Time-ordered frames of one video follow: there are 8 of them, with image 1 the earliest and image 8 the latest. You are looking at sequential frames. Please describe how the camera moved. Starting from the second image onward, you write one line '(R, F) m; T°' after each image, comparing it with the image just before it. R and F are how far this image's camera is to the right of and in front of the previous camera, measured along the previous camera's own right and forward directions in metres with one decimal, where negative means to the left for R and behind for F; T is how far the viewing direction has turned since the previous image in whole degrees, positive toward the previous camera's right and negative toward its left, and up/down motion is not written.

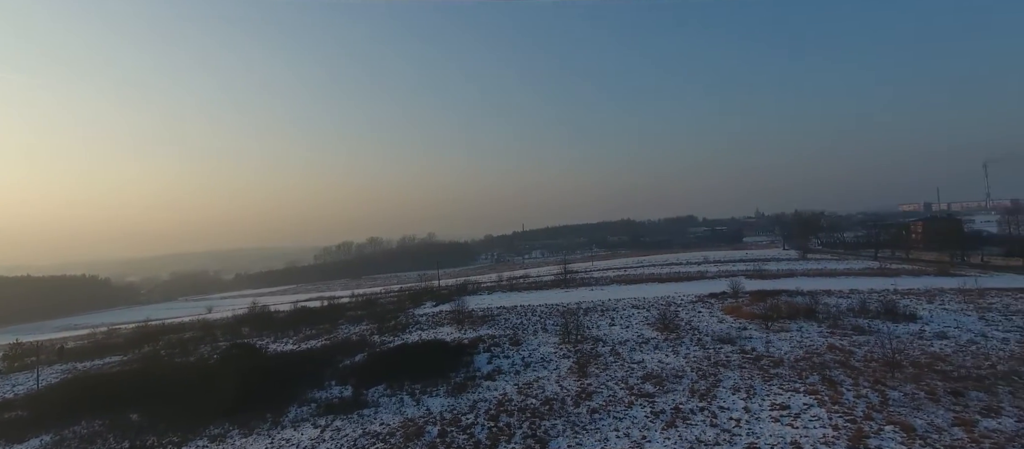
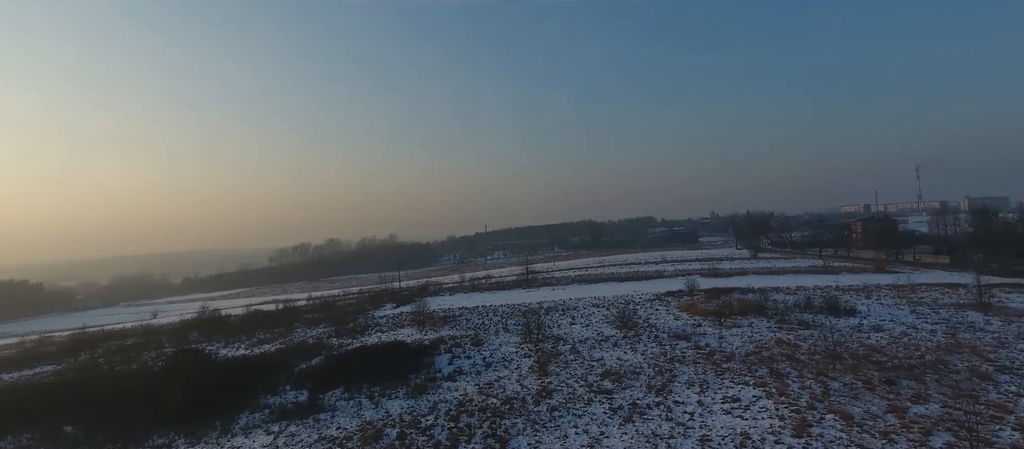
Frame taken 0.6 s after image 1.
(+0.2, -0.1) m; +4°
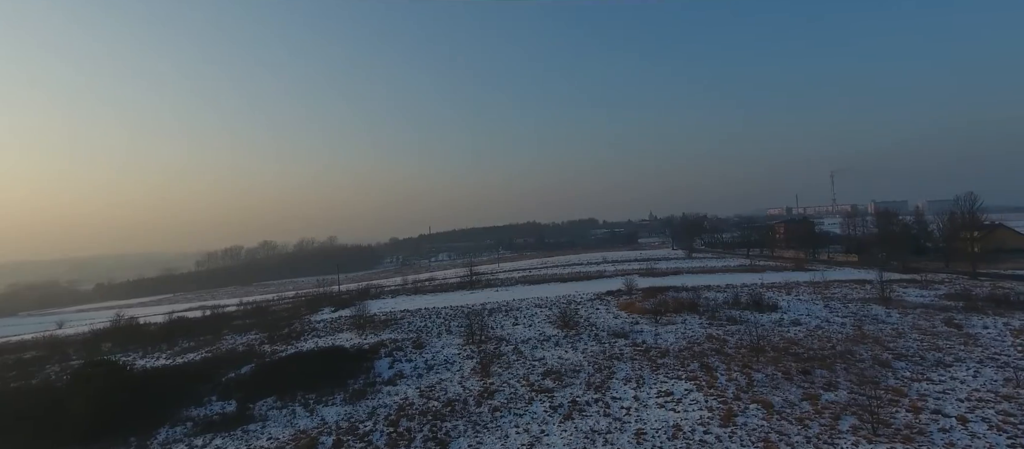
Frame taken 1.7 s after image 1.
(+0.4, -0.1) m; +6°
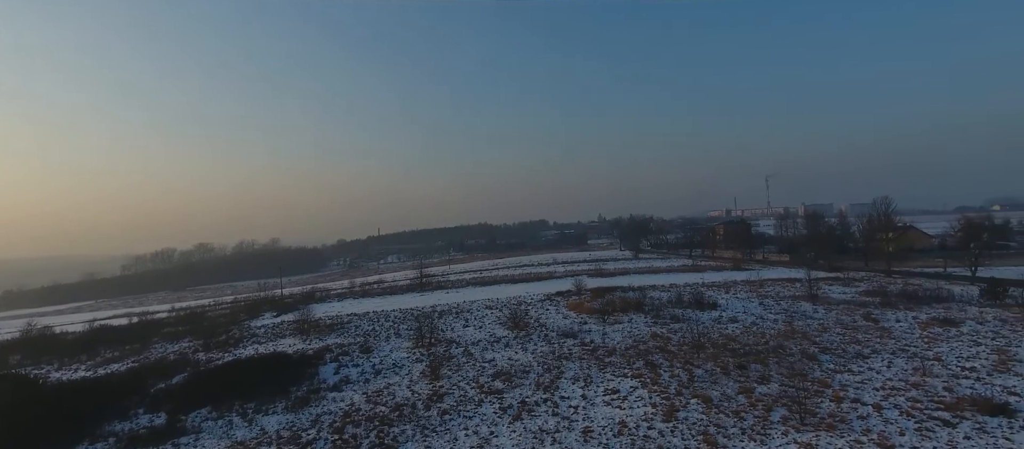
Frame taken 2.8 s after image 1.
(+0.3, -0.1) m; +5°
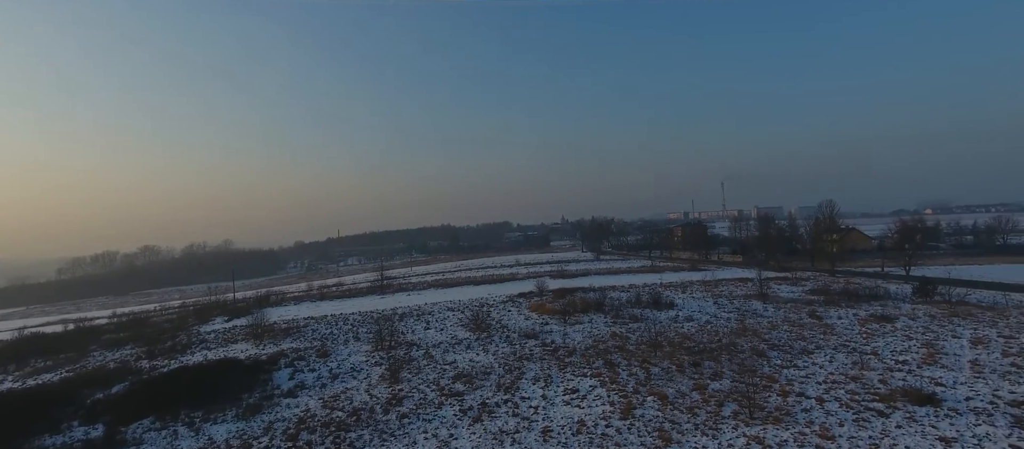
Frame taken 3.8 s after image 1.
(+0.3, -0.1) m; +4°
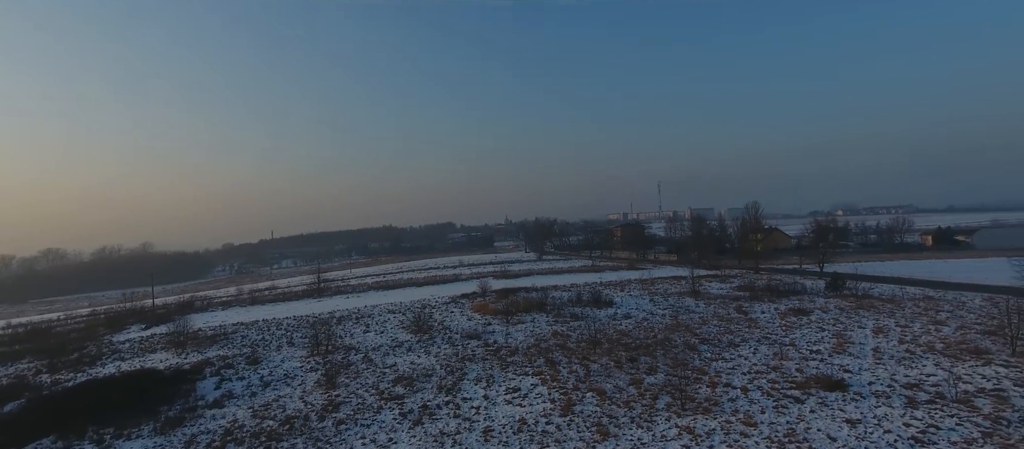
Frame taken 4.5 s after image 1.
(+0.3, -0.1) m; +6°
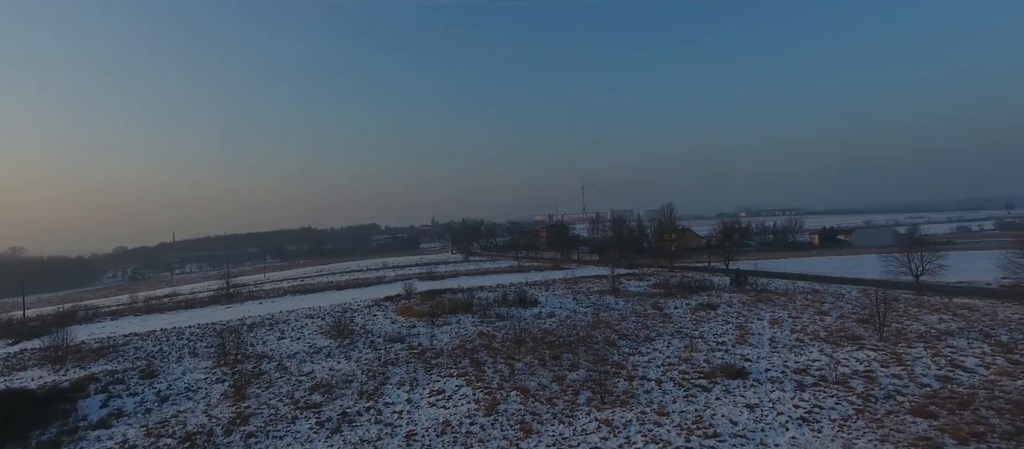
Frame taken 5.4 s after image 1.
(+0.4, -0.1) m; +8°
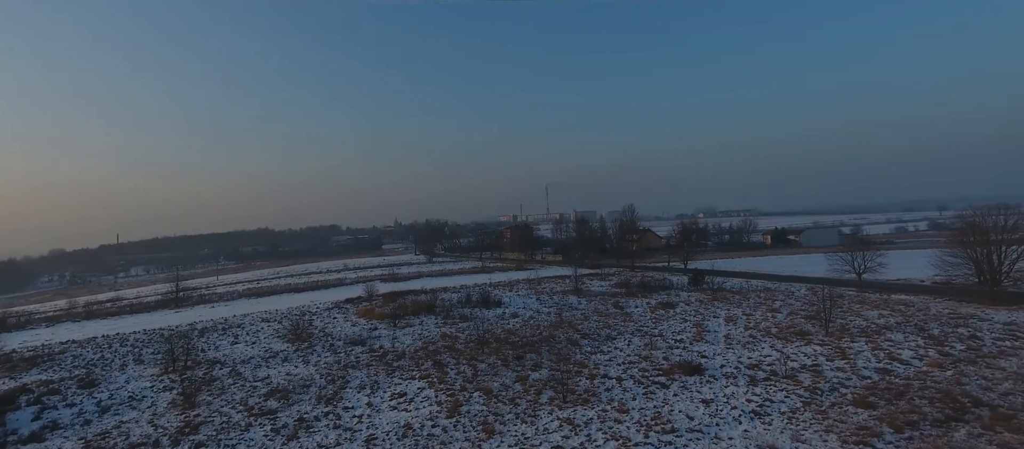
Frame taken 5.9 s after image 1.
(+0.2, 0.0) m; +4°
